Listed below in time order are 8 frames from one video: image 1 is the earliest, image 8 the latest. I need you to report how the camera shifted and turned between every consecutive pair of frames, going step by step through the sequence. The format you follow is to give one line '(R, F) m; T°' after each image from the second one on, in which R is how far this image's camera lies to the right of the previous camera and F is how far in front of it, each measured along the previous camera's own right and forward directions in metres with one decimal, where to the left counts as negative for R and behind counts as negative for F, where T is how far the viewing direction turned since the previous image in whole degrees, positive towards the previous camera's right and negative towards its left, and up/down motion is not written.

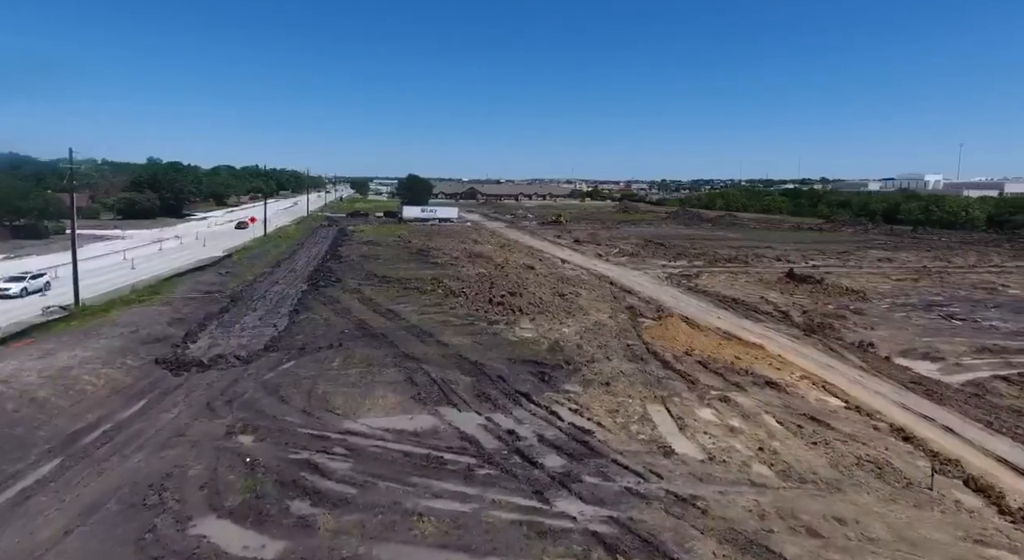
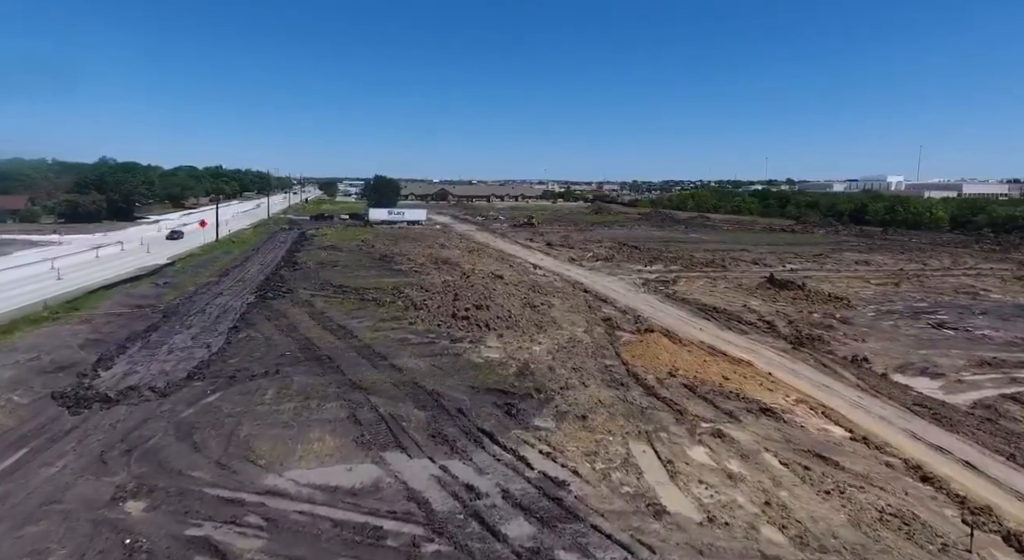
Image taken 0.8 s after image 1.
(+0.2, +1.5) m; +3°
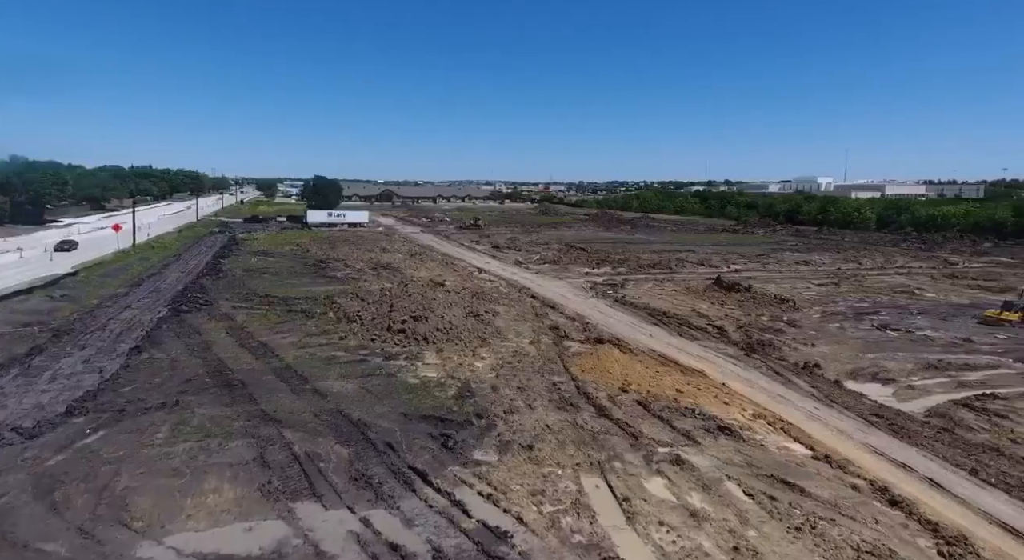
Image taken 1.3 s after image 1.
(+0.2, +1.1) m; +5°
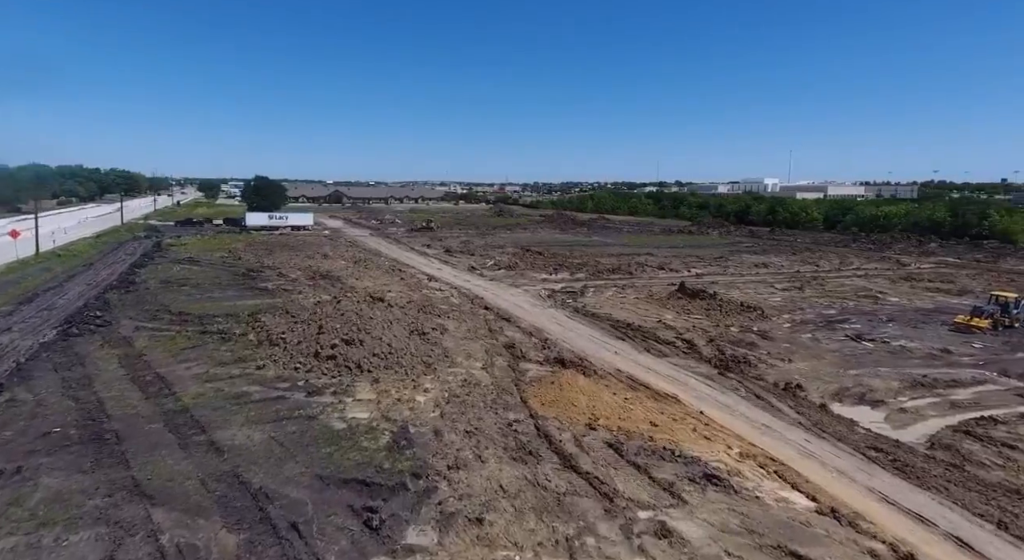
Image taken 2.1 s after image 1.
(+0.2, +1.8) m; +4°
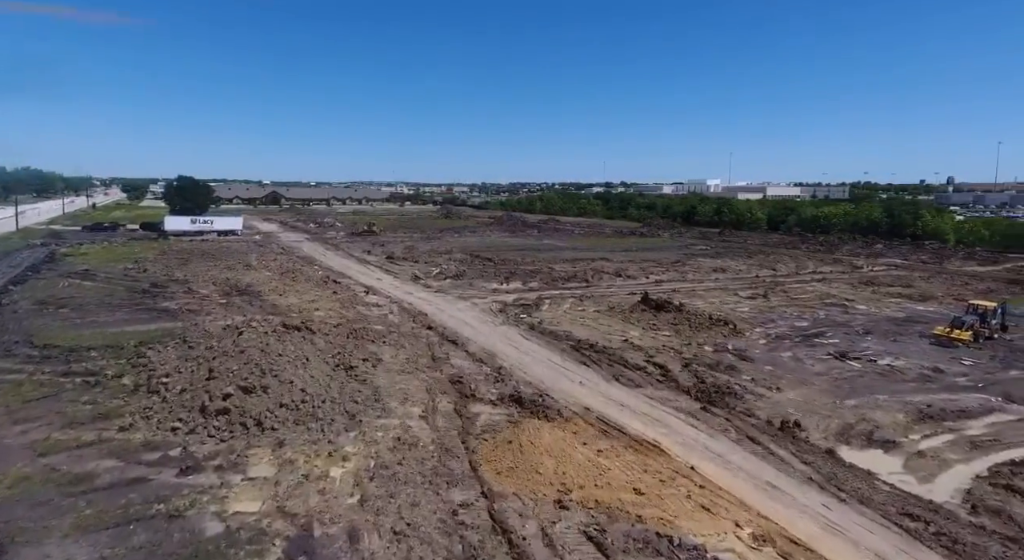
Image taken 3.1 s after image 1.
(+0.1, +2.3) m; +5°
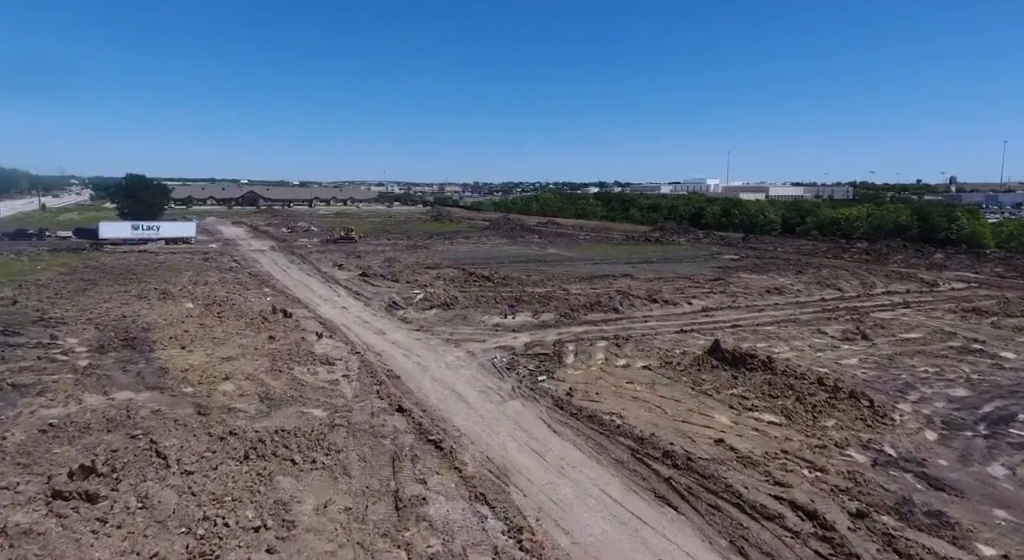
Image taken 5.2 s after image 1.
(-0.5, +6.3) m; +1°
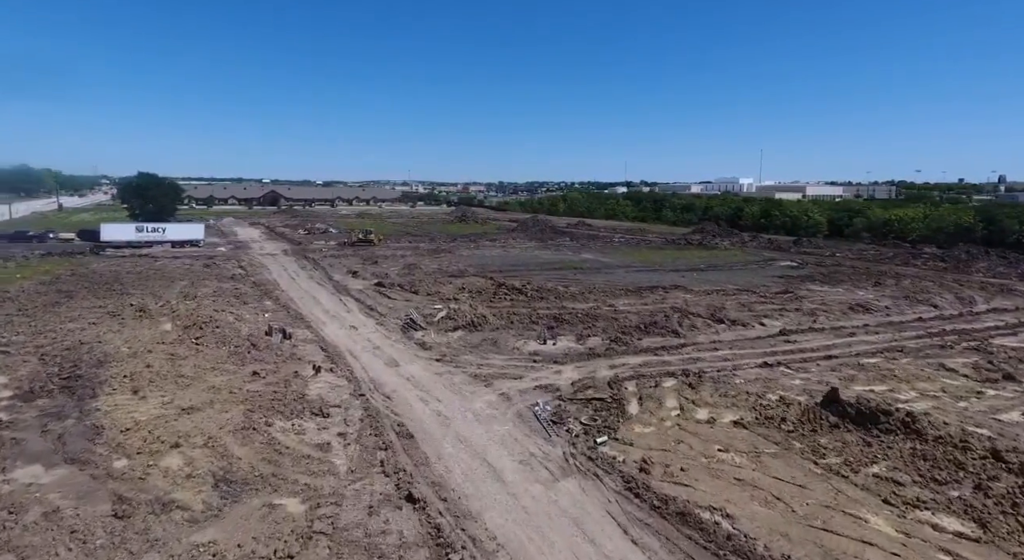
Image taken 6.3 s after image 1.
(-0.5, +3.4) m; -2°
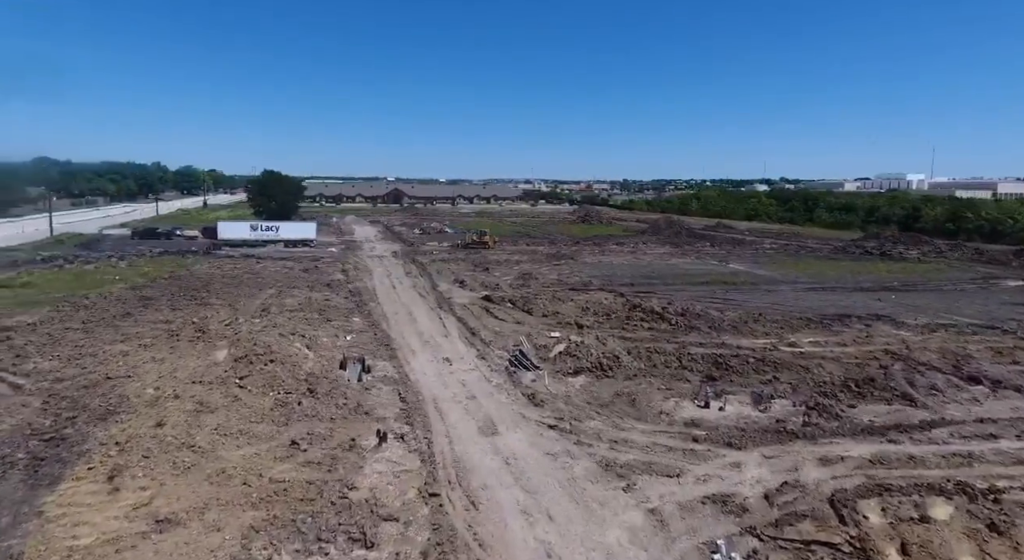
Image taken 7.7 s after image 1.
(-0.6, +4.5) m; -12°
